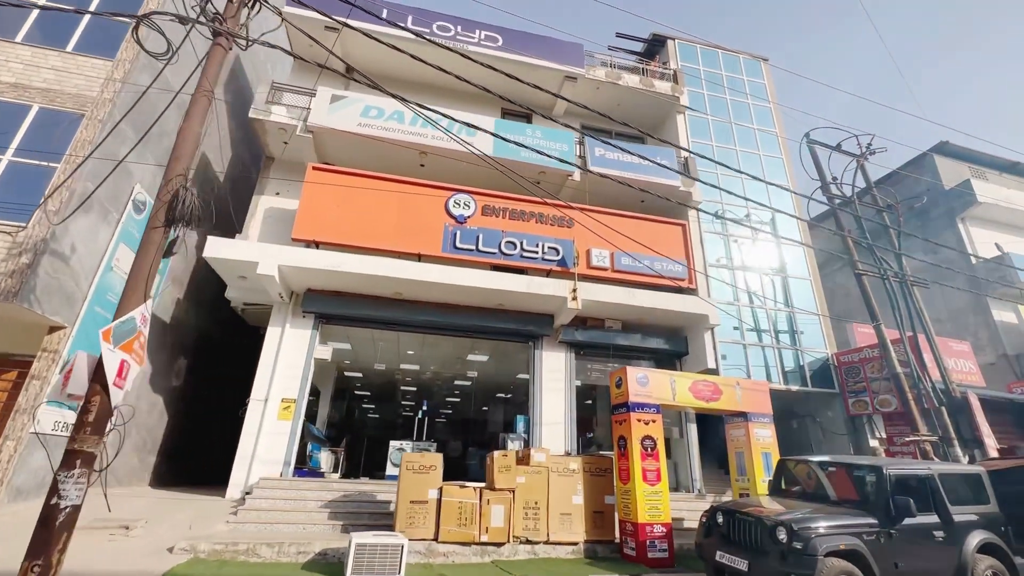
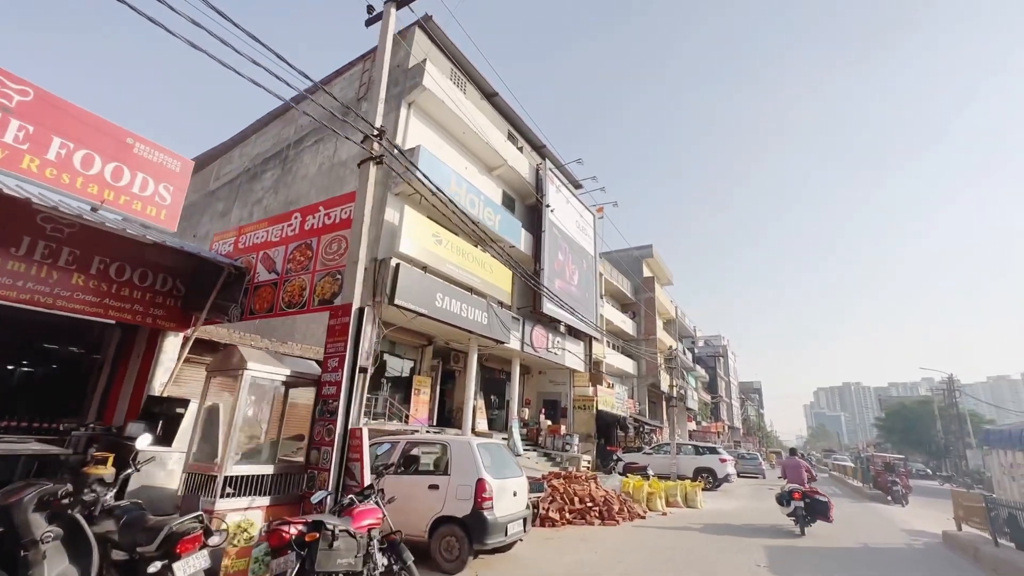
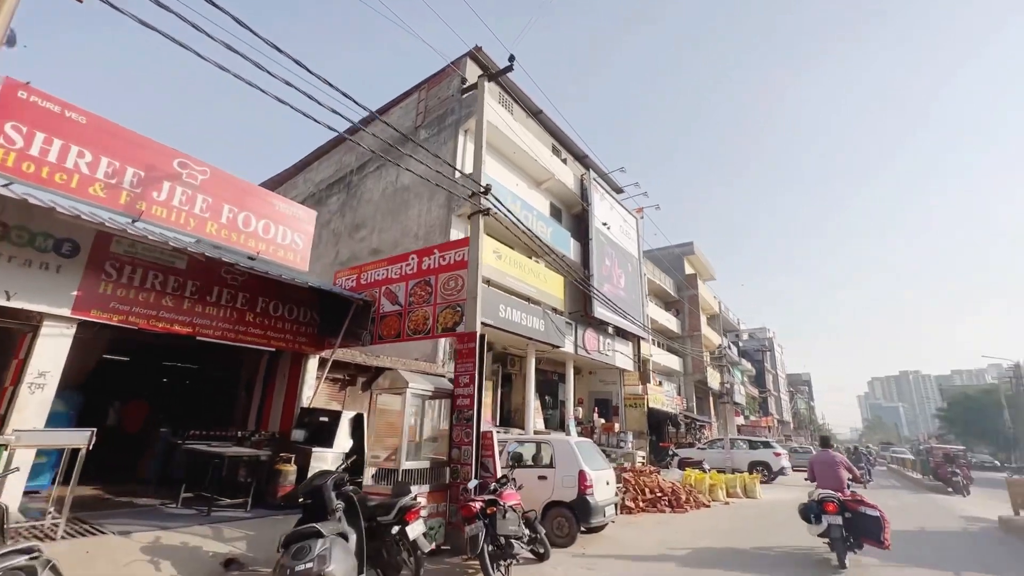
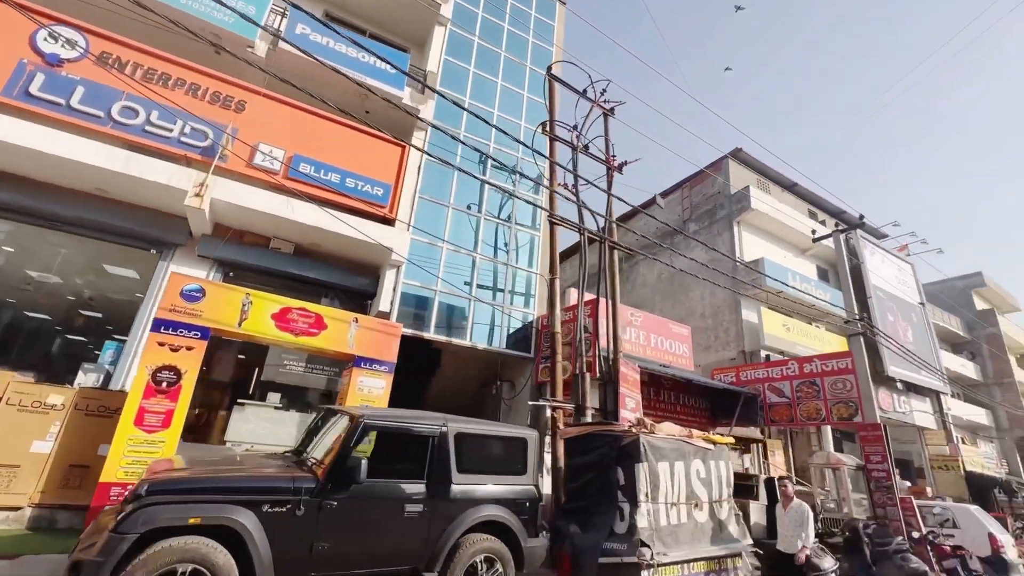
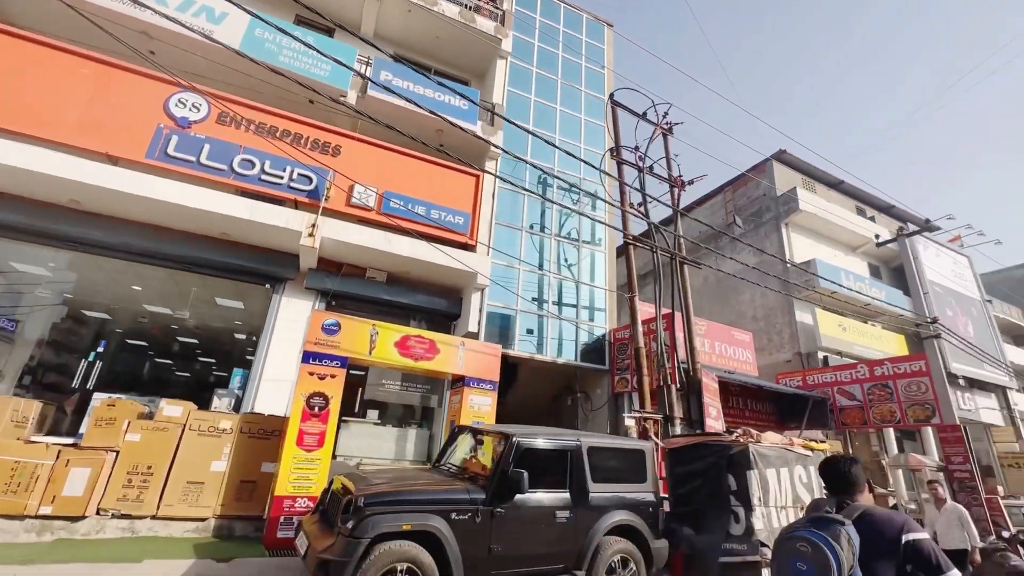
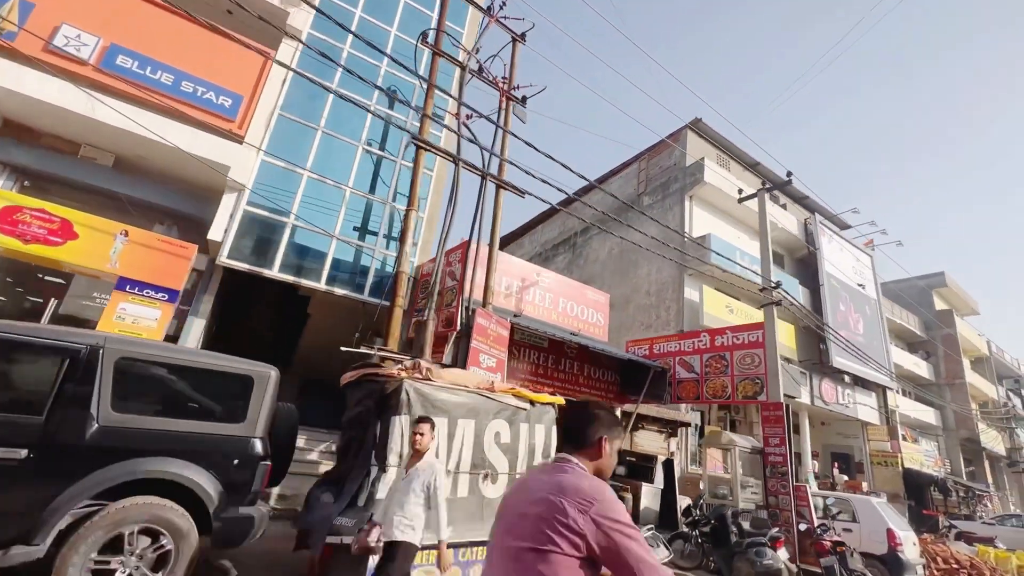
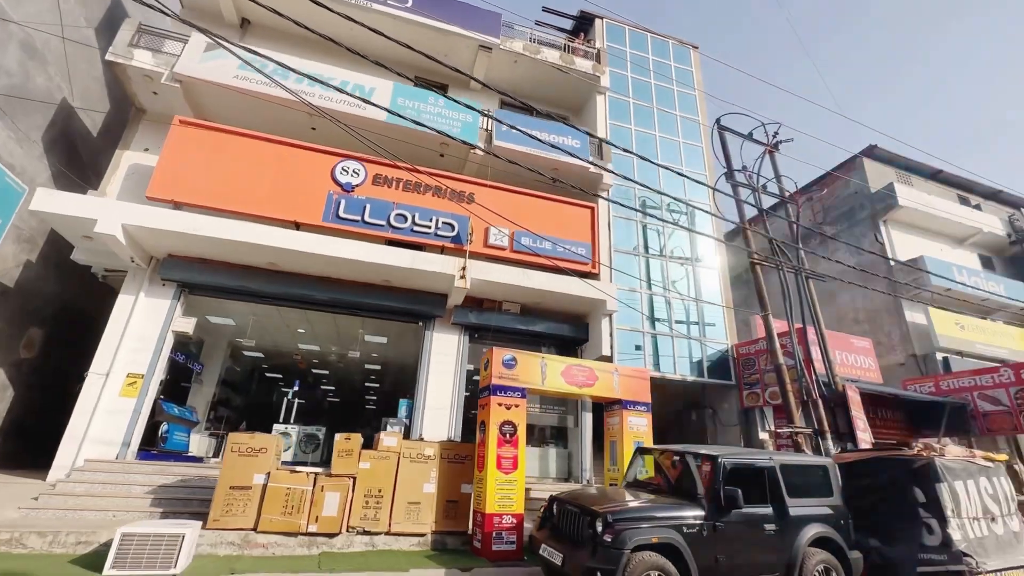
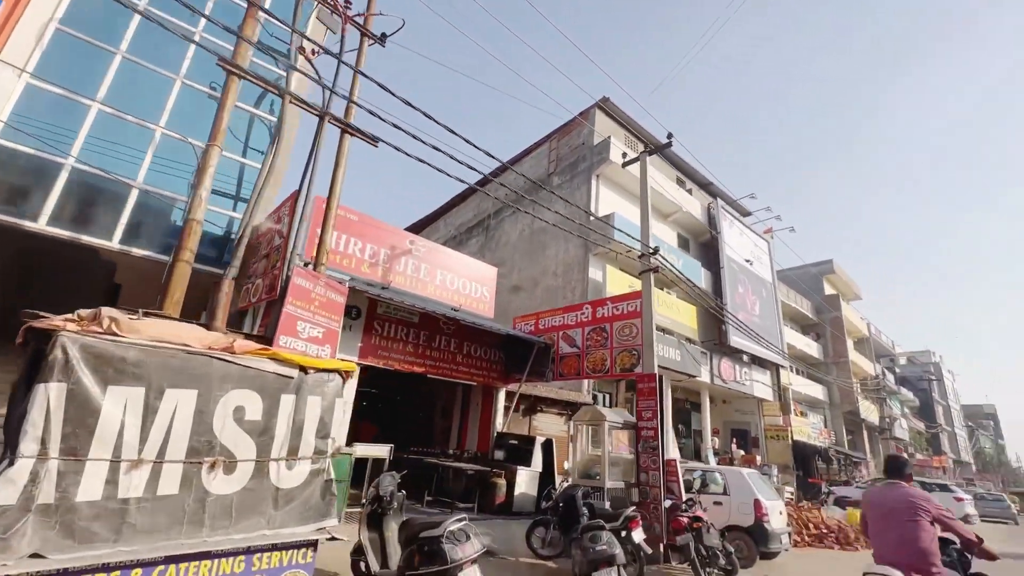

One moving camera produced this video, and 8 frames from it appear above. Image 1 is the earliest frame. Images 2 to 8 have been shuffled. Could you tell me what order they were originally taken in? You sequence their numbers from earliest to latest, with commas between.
7, 5, 4, 6, 8, 3, 2
